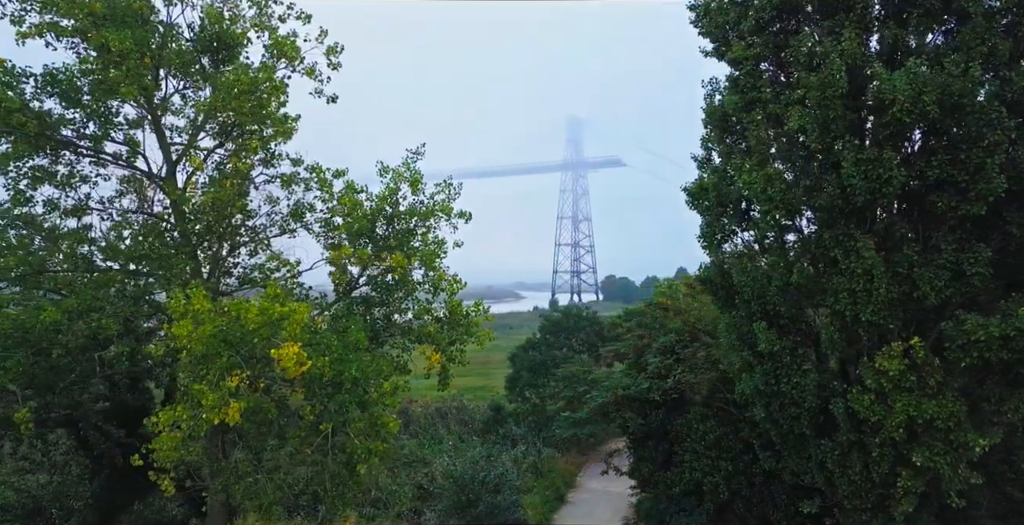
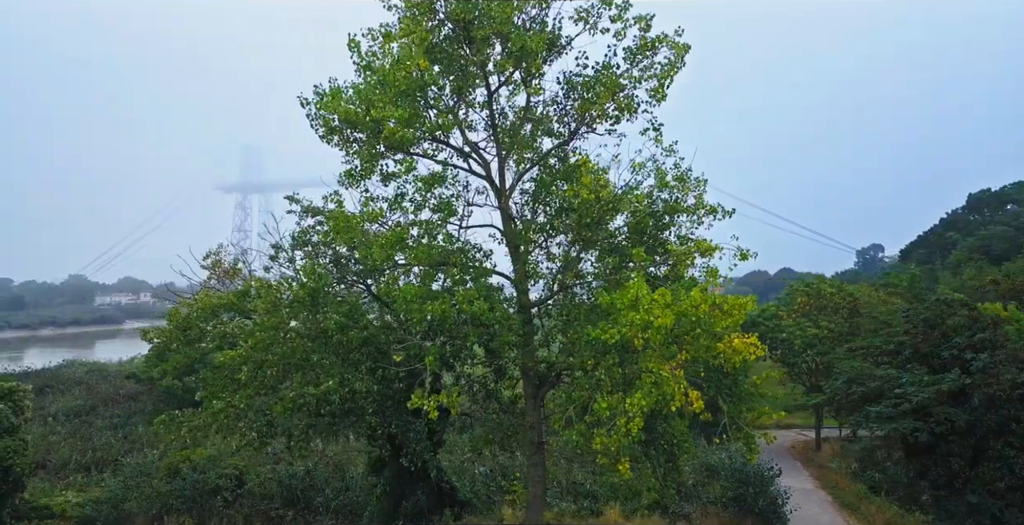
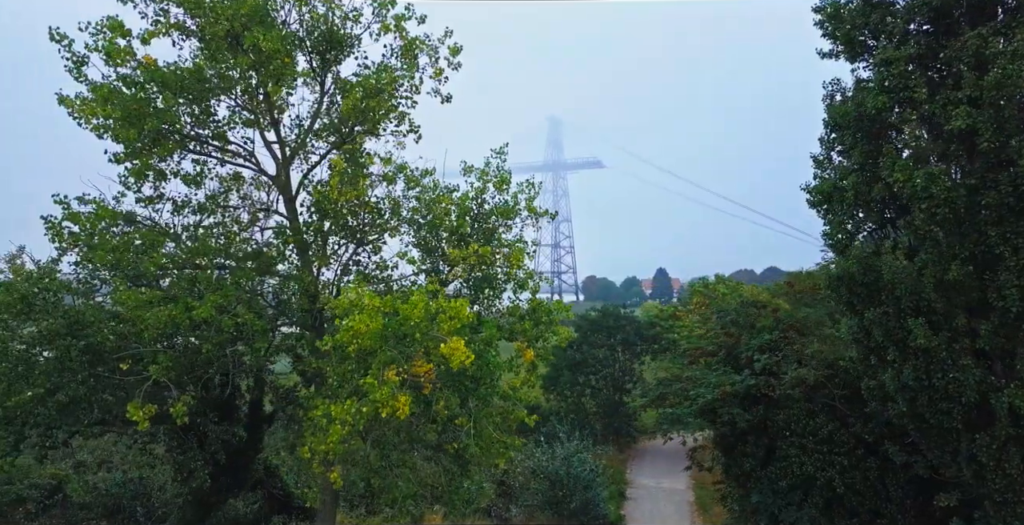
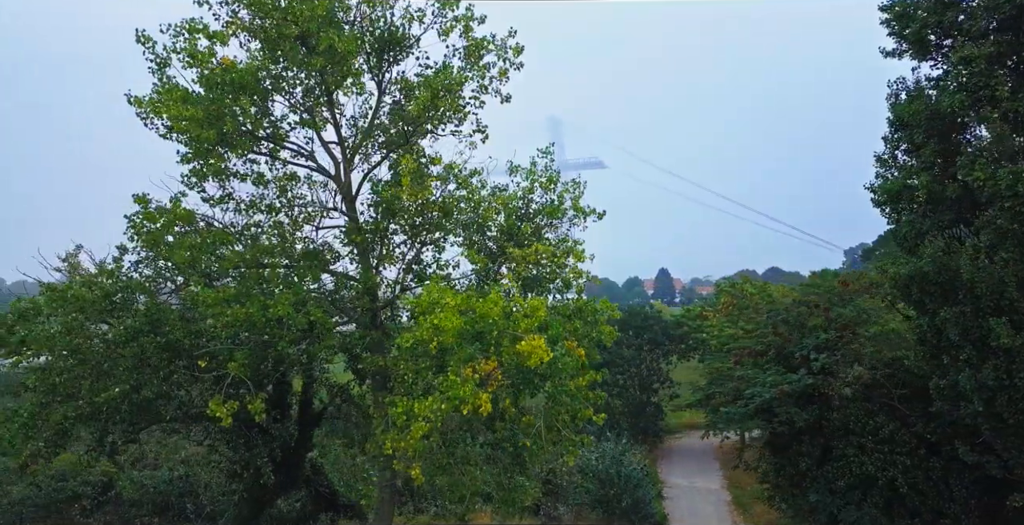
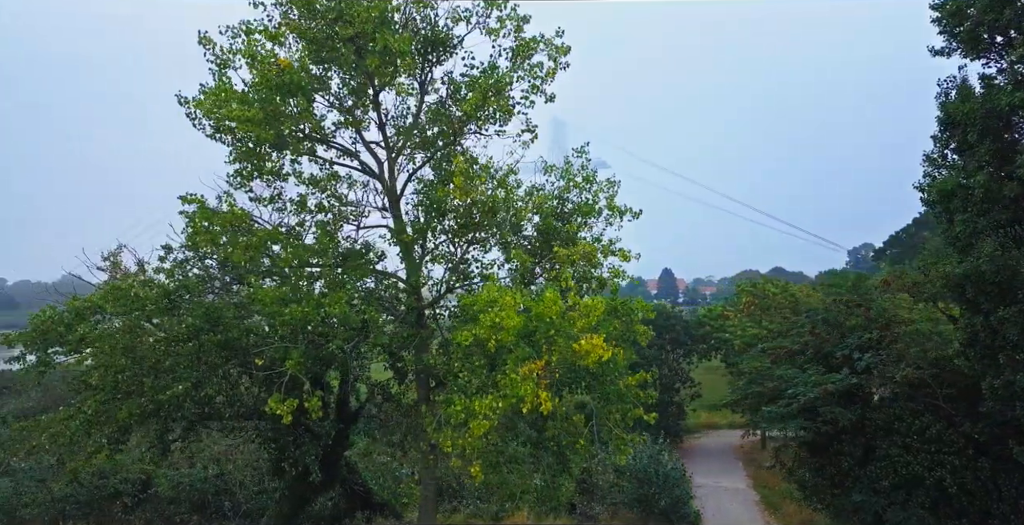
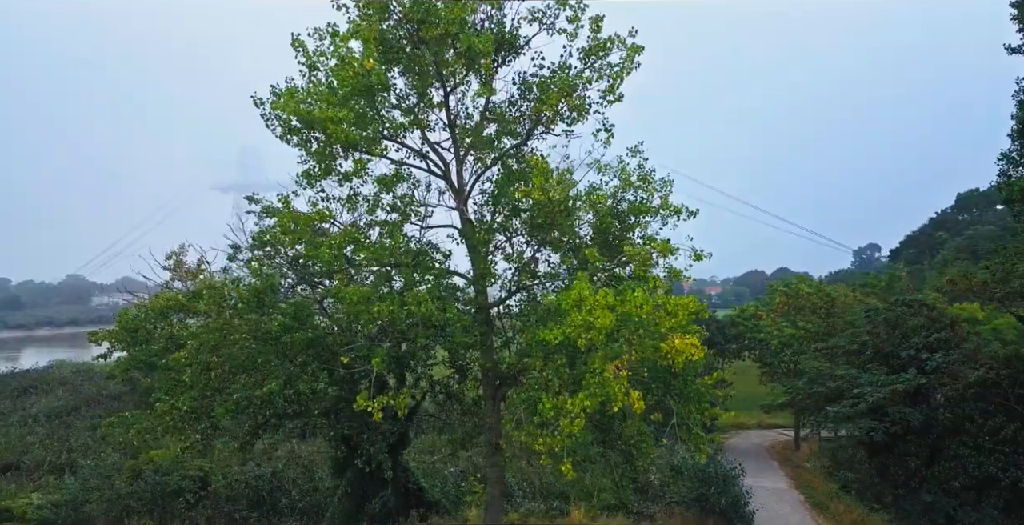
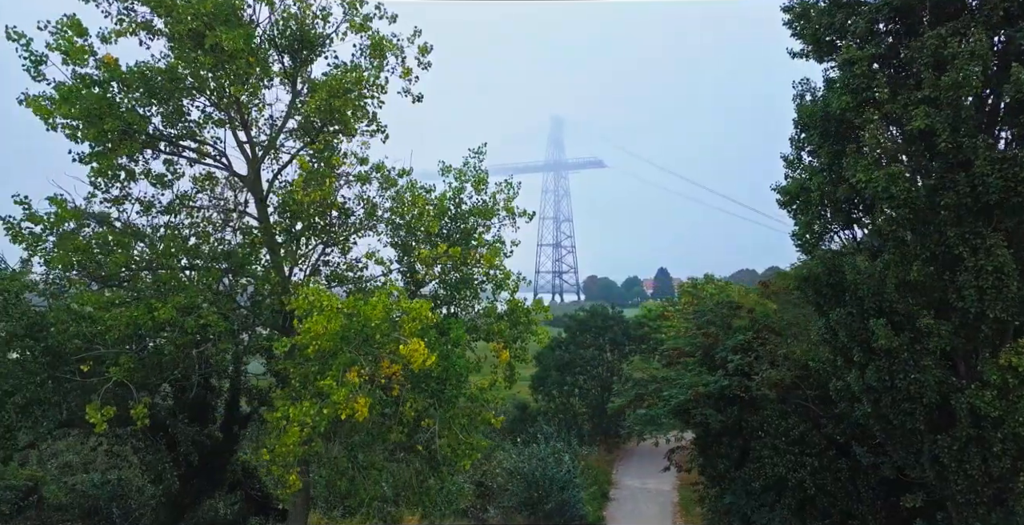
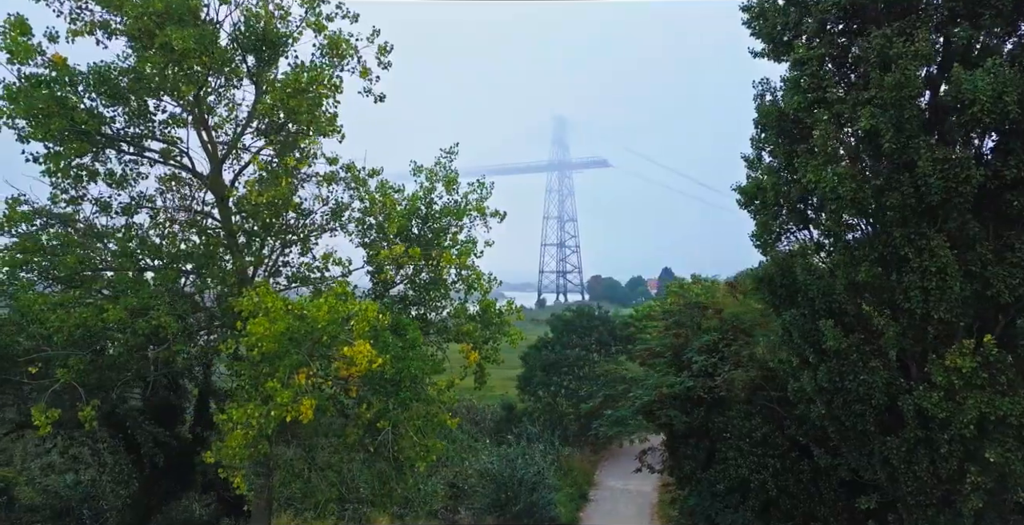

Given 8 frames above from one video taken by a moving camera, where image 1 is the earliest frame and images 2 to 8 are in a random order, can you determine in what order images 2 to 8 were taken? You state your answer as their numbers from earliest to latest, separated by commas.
8, 7, 3, 4, 5, 6, 2
